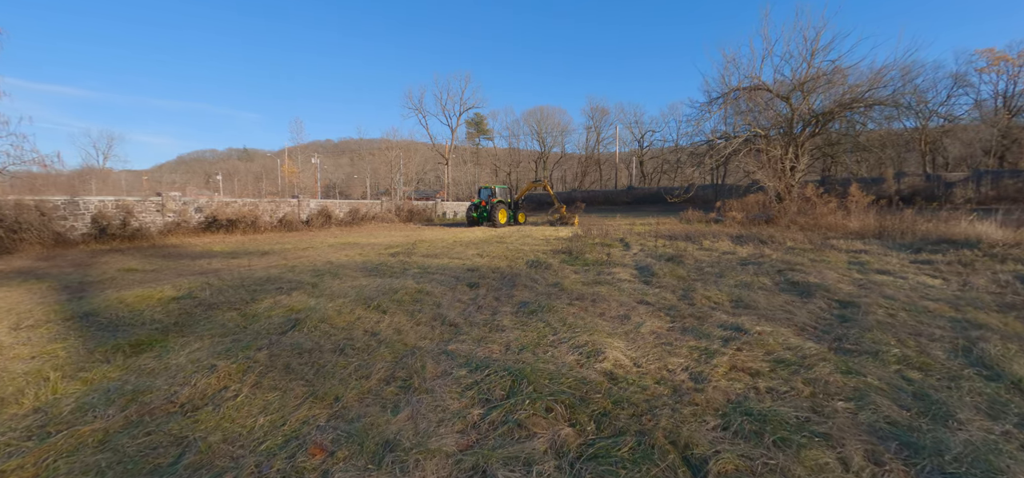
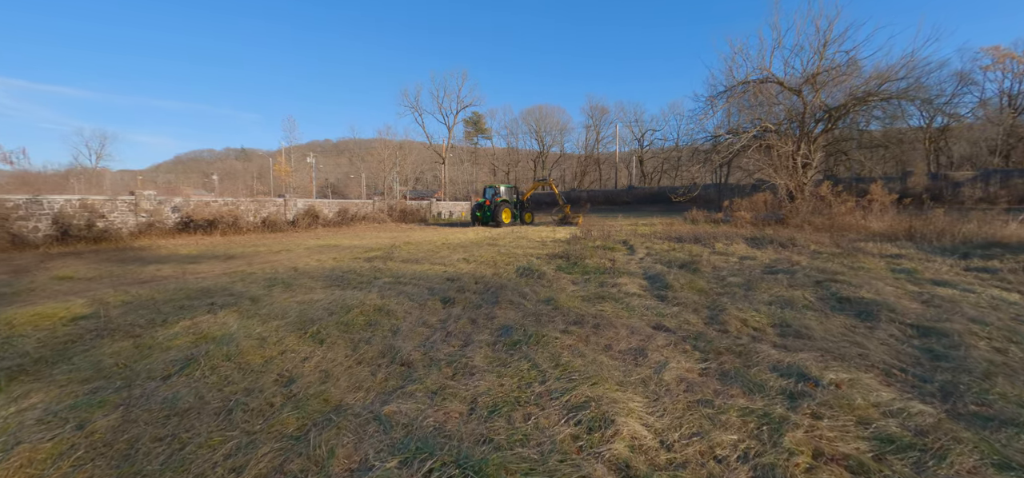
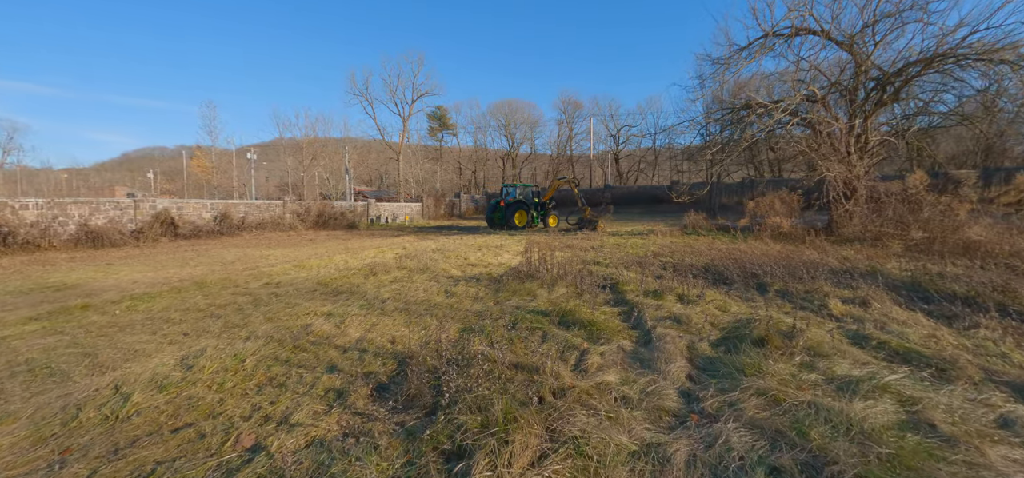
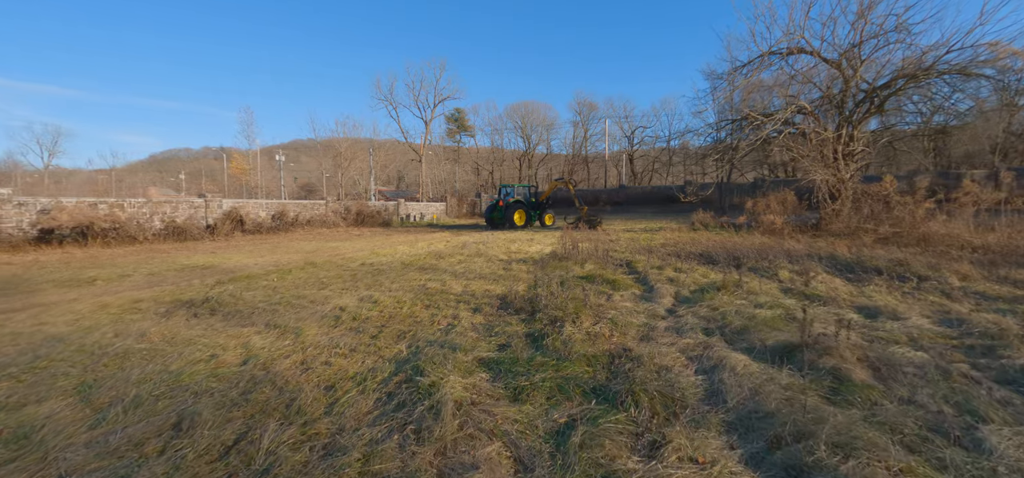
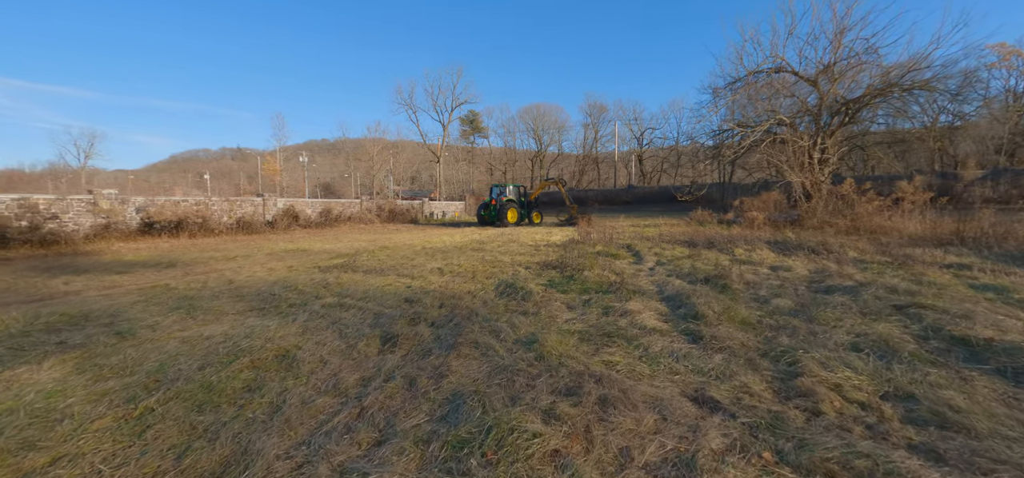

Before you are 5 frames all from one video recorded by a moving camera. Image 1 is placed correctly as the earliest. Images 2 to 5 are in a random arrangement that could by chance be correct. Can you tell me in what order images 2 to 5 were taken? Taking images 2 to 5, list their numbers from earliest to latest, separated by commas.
2, 5, 4, 3
